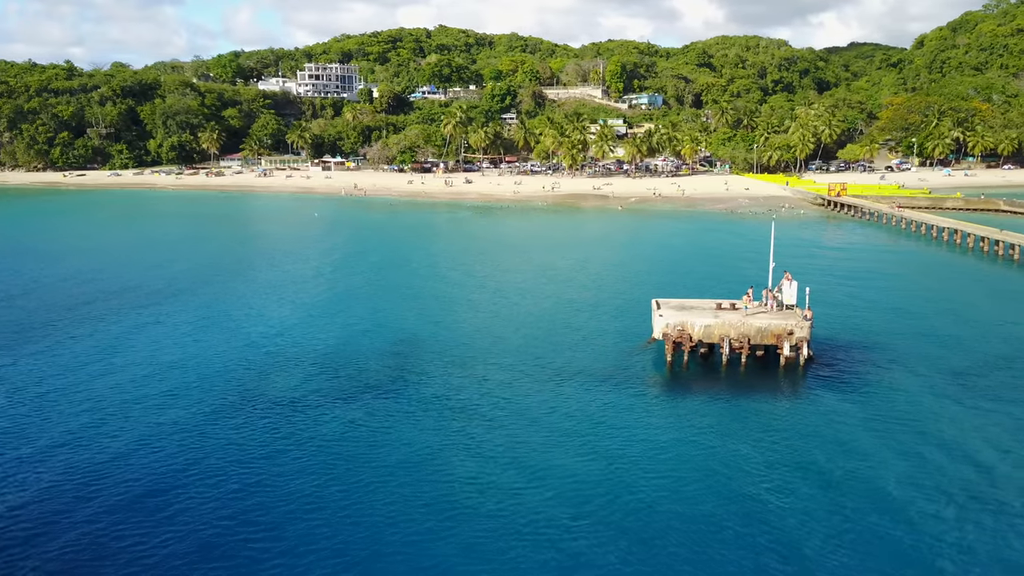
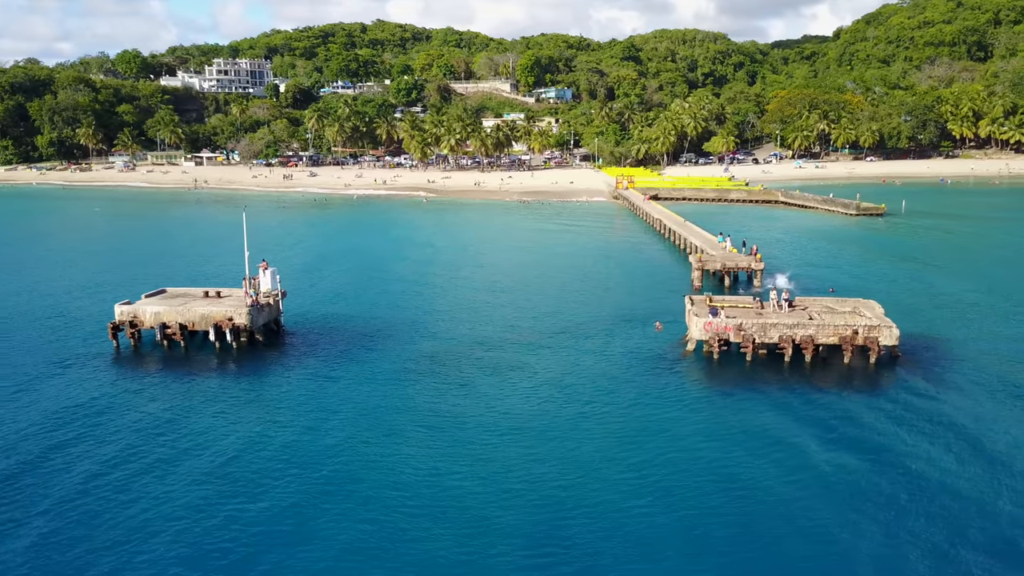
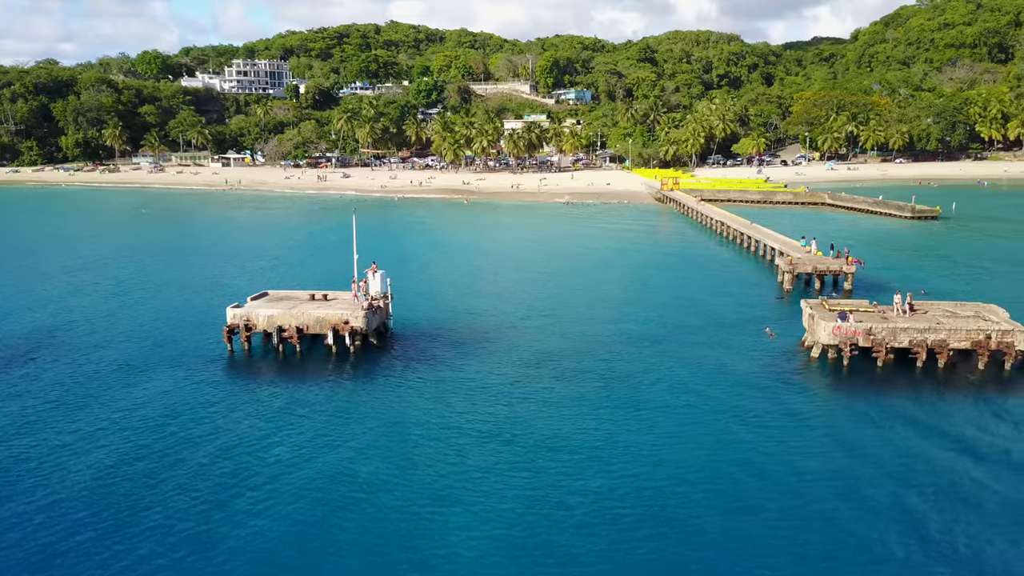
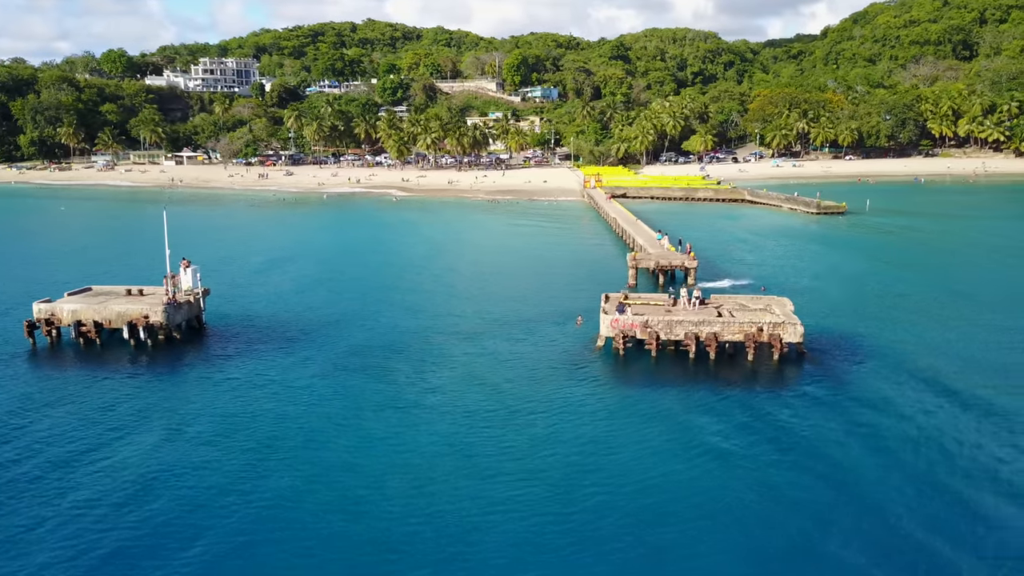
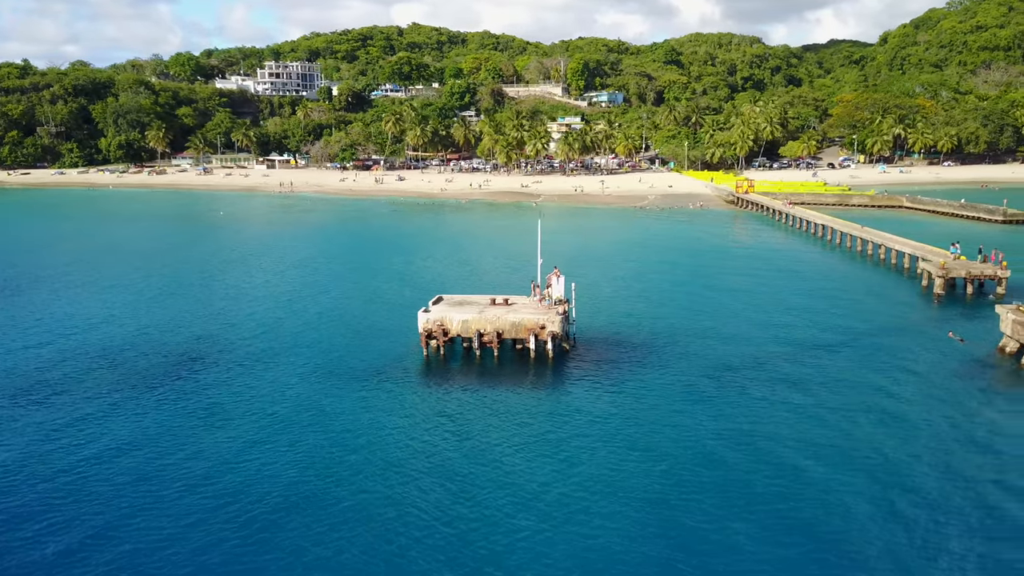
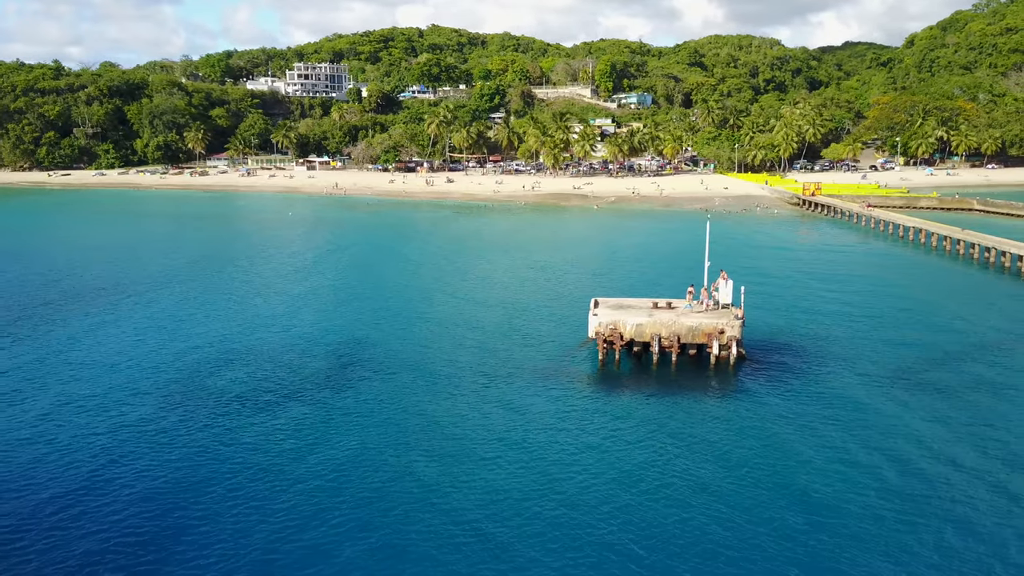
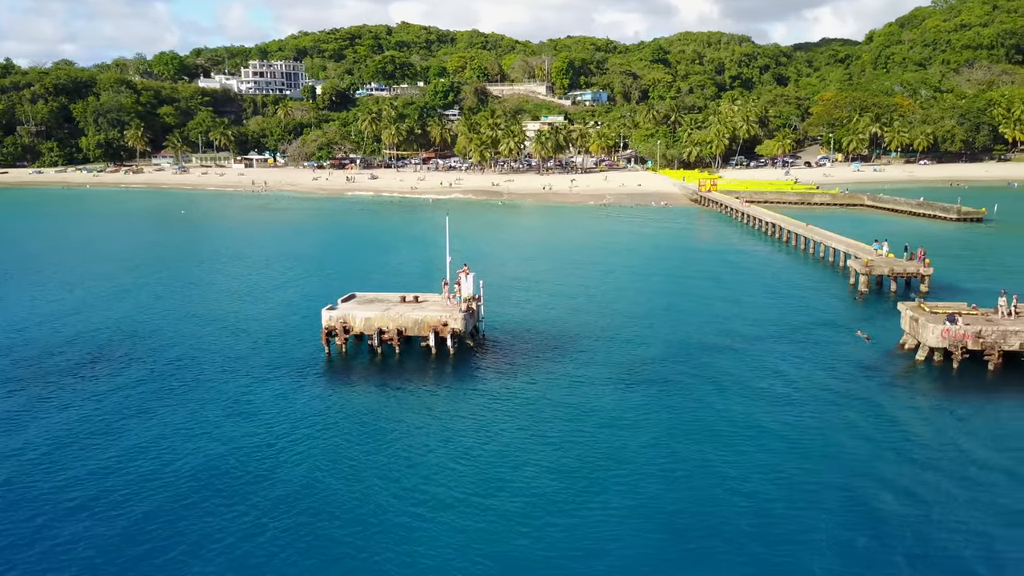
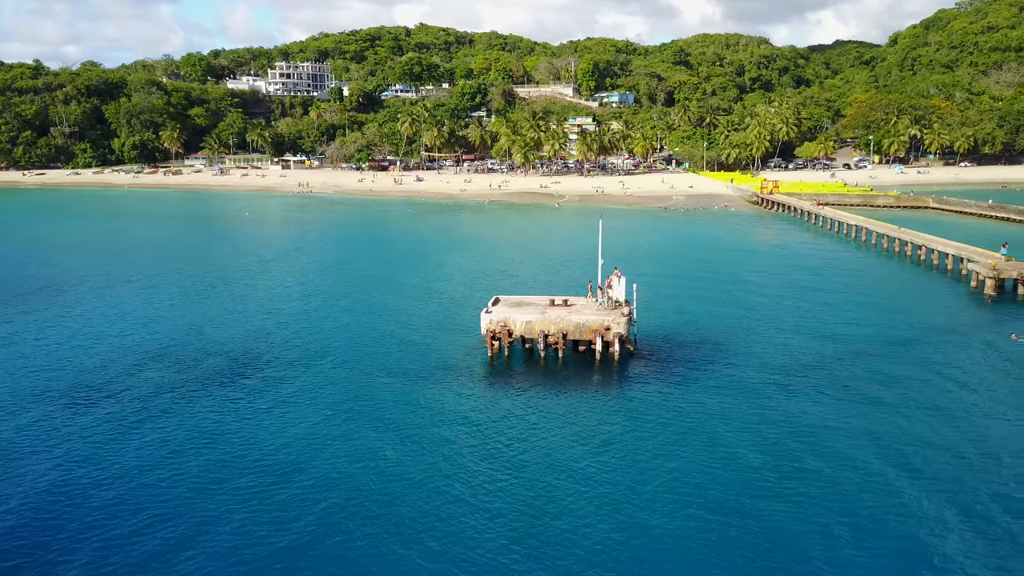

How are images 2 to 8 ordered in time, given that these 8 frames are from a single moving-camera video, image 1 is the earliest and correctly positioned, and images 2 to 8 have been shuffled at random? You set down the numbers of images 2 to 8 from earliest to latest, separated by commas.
6, 8, 5, 7, 3, 2, 4
